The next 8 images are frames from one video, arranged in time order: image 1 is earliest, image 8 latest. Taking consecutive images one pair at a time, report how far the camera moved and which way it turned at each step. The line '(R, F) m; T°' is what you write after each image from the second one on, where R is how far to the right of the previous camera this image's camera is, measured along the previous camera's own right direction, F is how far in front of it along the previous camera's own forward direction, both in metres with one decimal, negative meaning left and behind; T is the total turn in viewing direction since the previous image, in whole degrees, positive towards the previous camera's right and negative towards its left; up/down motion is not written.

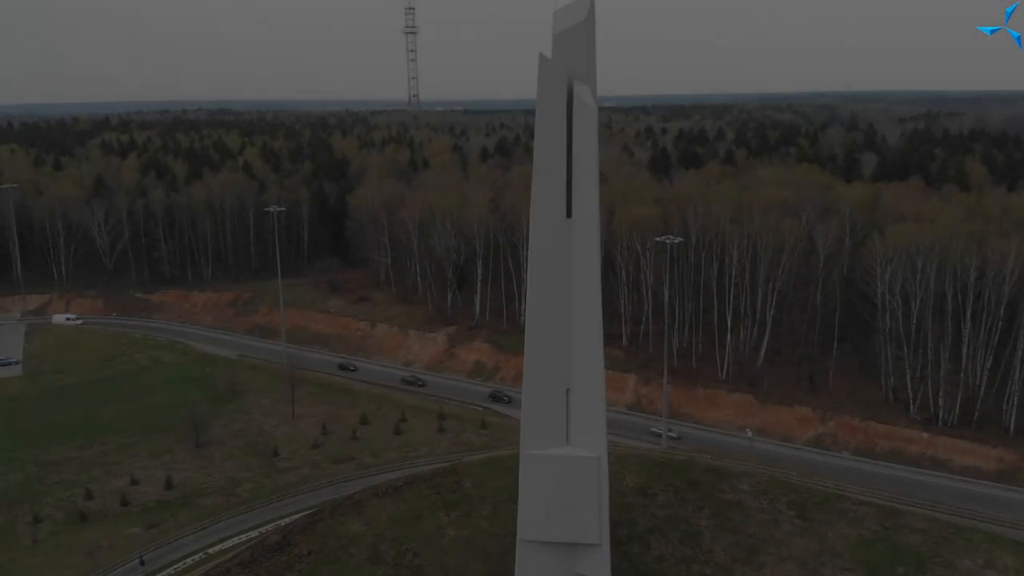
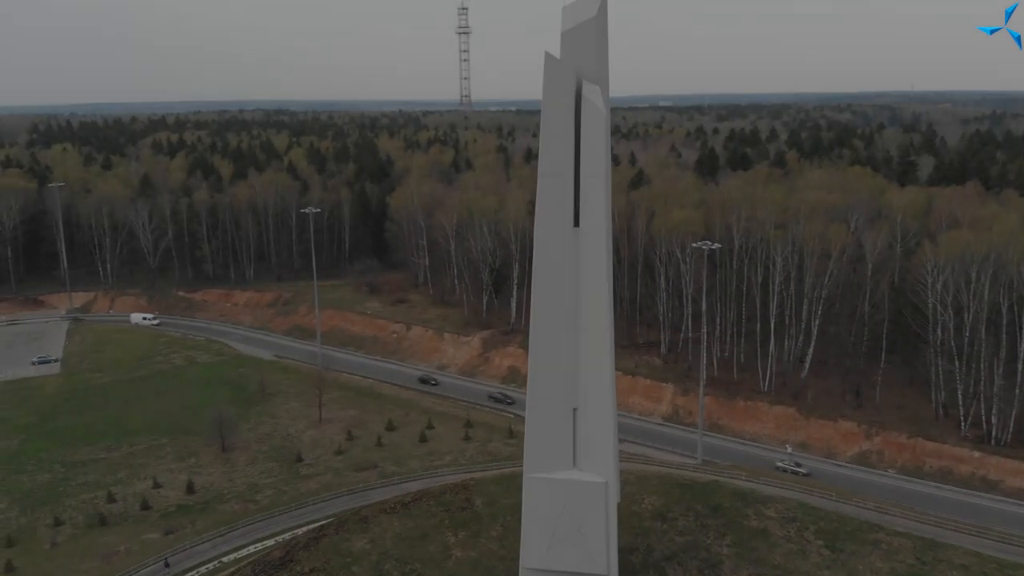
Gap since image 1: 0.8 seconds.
(+0.7, +0.9) m; -3°
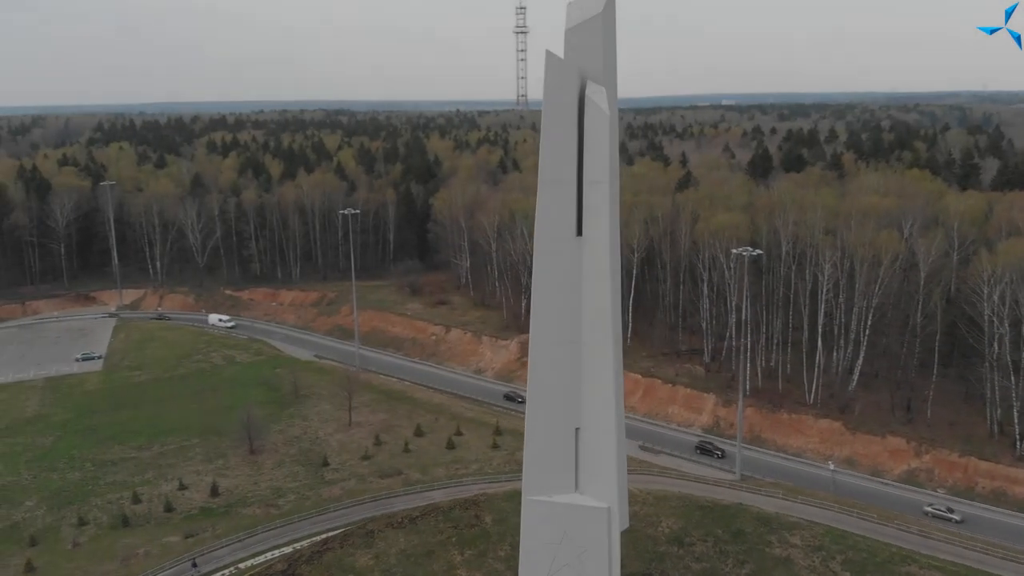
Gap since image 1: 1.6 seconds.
(+0.8, +0.8) m; -4°
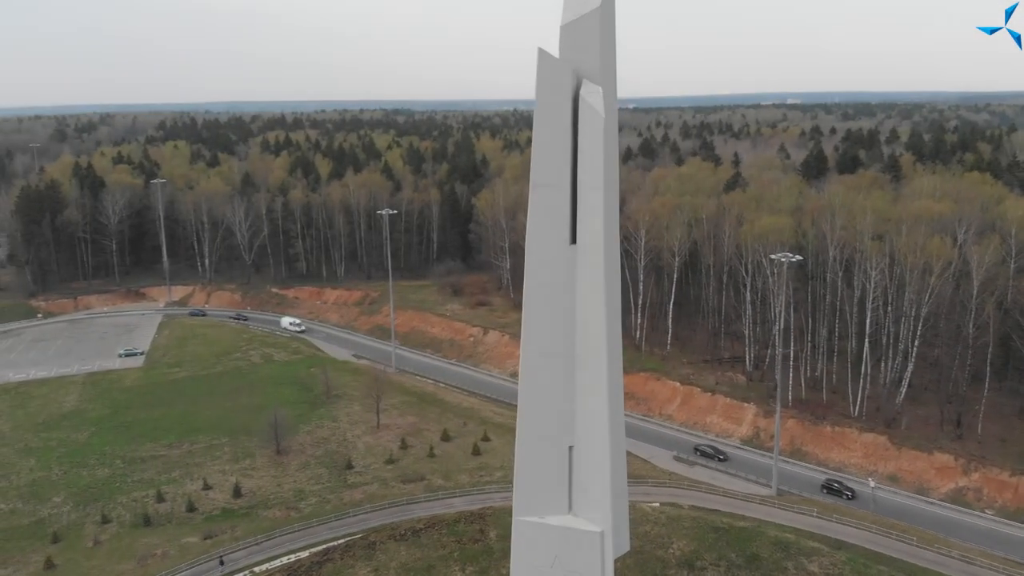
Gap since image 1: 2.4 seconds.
(+0.9, +0.7) m; -4°
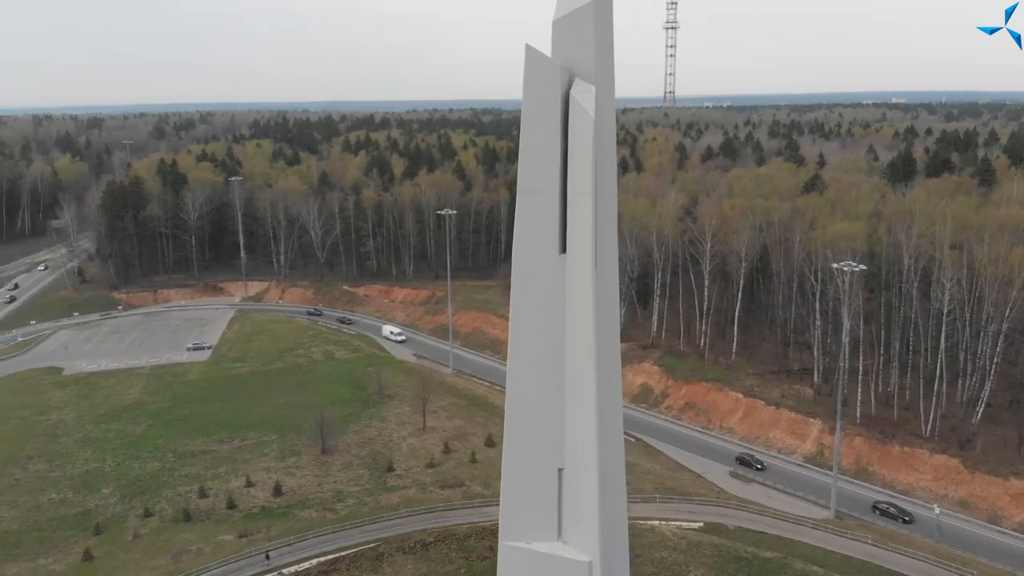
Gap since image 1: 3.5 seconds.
(+1.3, +0.8) m; -6°
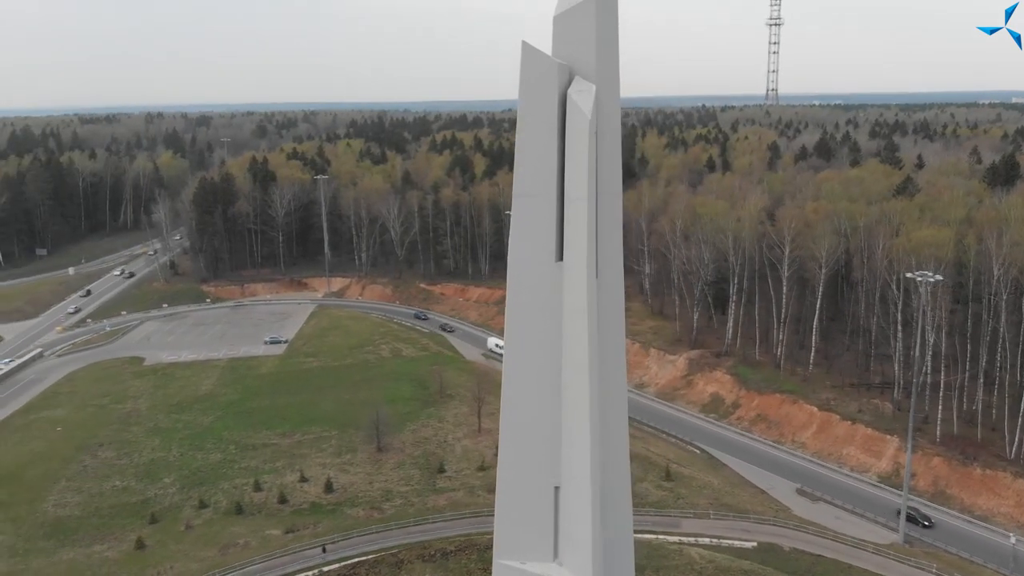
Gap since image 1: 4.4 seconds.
(+1.2, +0.5) m; -6°
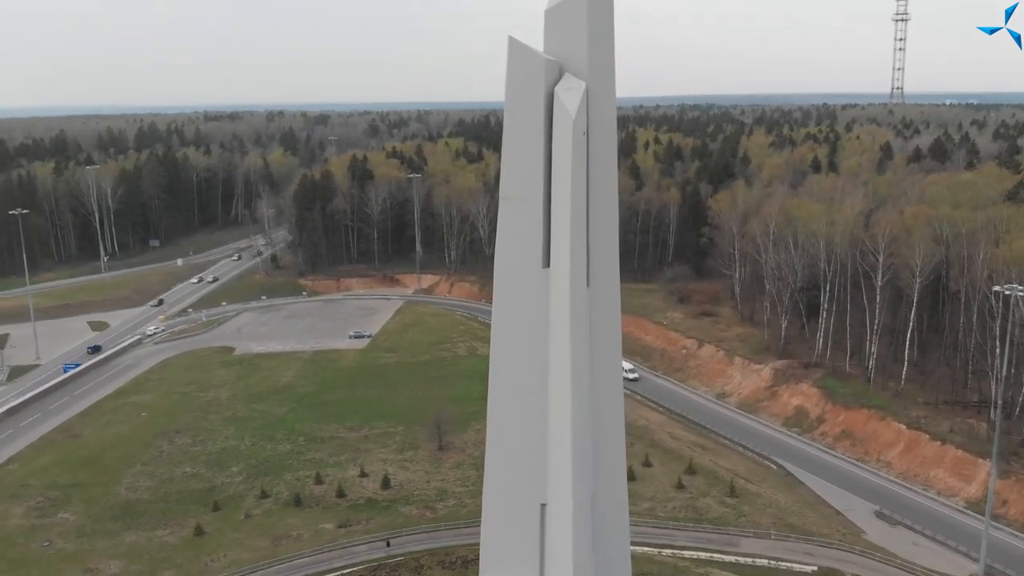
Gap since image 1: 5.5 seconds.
(+1.5, +0.5) m; -7°
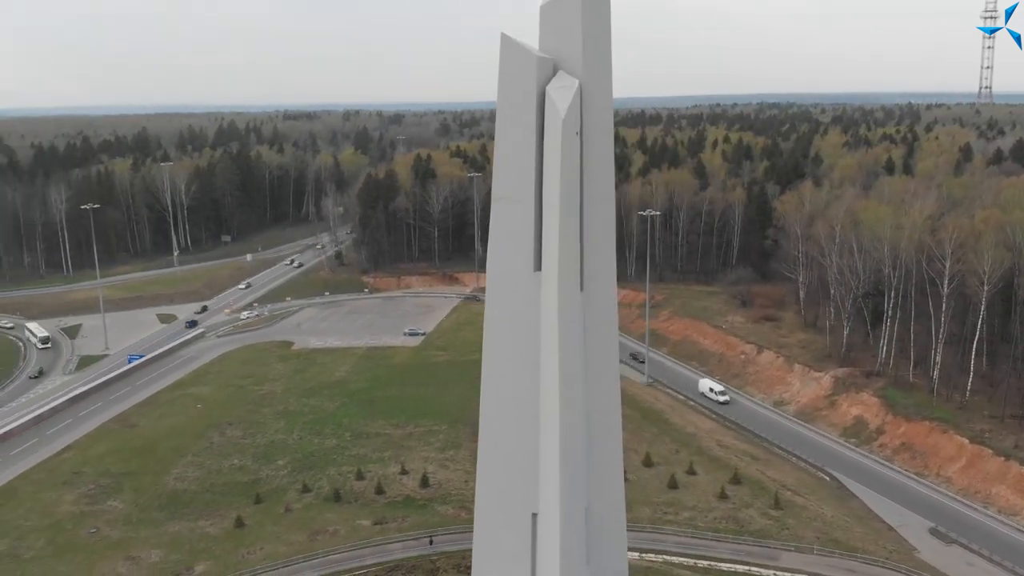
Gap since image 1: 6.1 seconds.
(+0.9, +0.3) m; -5°
